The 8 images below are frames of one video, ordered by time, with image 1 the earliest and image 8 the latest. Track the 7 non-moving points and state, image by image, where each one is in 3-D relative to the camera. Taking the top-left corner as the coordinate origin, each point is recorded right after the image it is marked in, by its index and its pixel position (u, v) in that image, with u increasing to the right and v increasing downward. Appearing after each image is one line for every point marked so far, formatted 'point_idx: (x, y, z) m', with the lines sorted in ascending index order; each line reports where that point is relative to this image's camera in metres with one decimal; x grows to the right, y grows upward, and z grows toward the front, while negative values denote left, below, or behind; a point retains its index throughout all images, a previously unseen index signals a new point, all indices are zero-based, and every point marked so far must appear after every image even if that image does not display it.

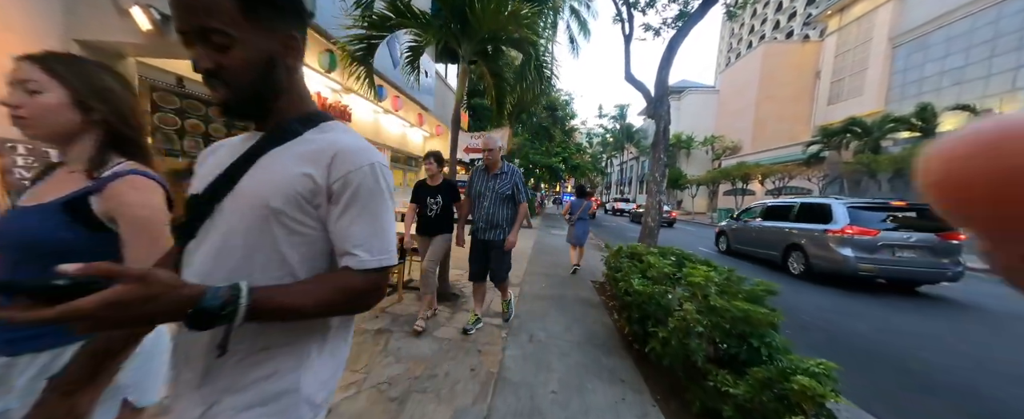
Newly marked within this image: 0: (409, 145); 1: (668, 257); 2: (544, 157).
0: (-3.5, +2.2, +10.0) m
1: (+2.1, -0.7, +4.1) m
2: (+1.8, +3.1, +17.9) m
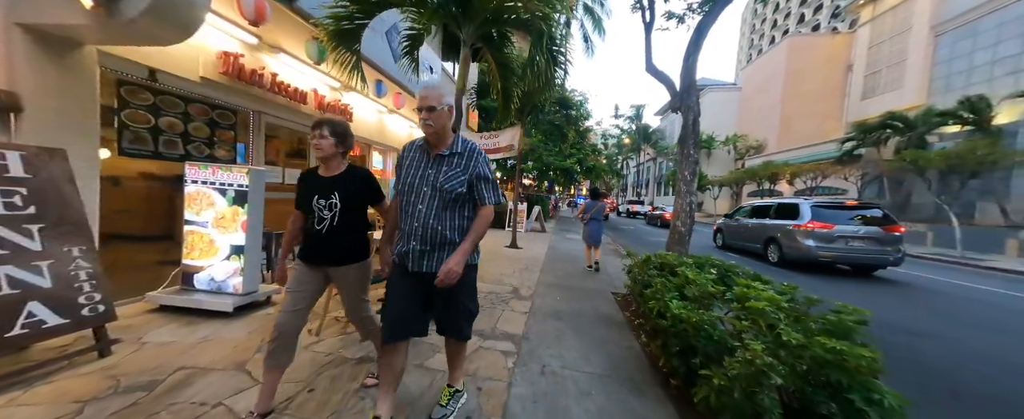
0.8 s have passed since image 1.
0: (-3.1, +2.1, +9.6) m
1: (+2.2, -0.7, +3.5) m
2: (+2.6, +2.9, +17.3) m
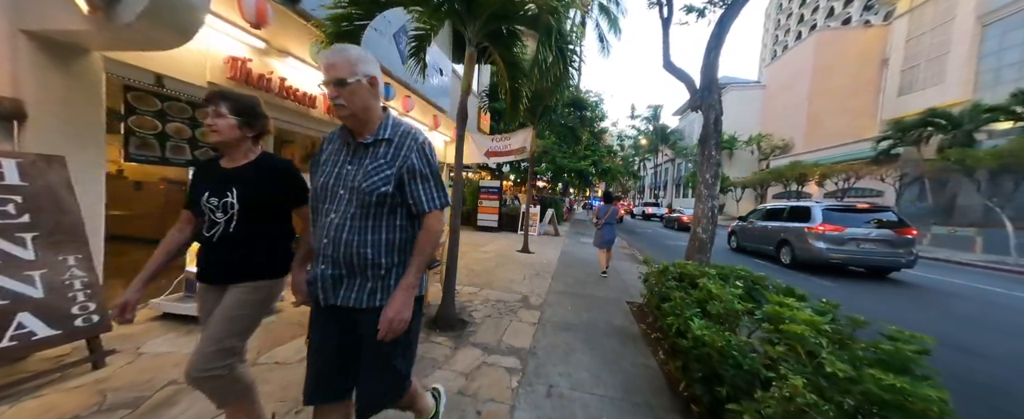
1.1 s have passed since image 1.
0: (-2.7, +2.0, +9.6) m
1: (+2.3, -0.8, +3.2) m
2: (+3.3, +2.7, +16.9) m
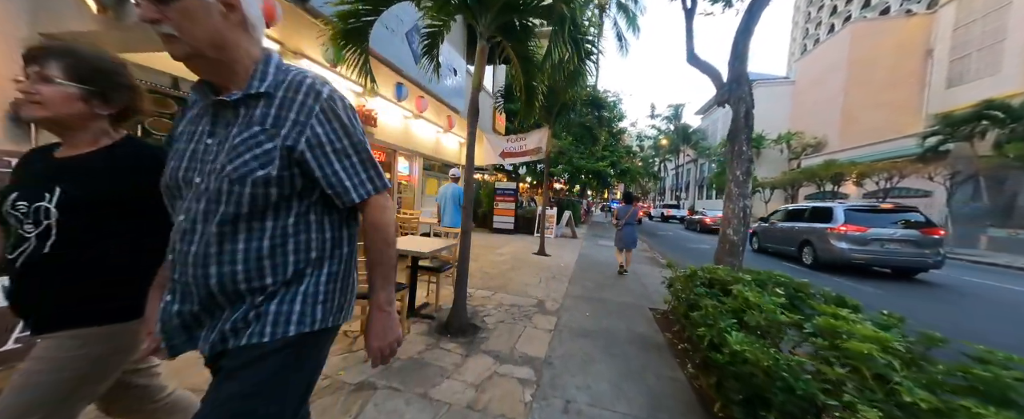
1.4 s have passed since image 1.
0: (-2.2, +1.9, +9.6) m
1: (+2.4, -0.8, +2.8) m
2: (+4.2, +2.6, +16.6) m
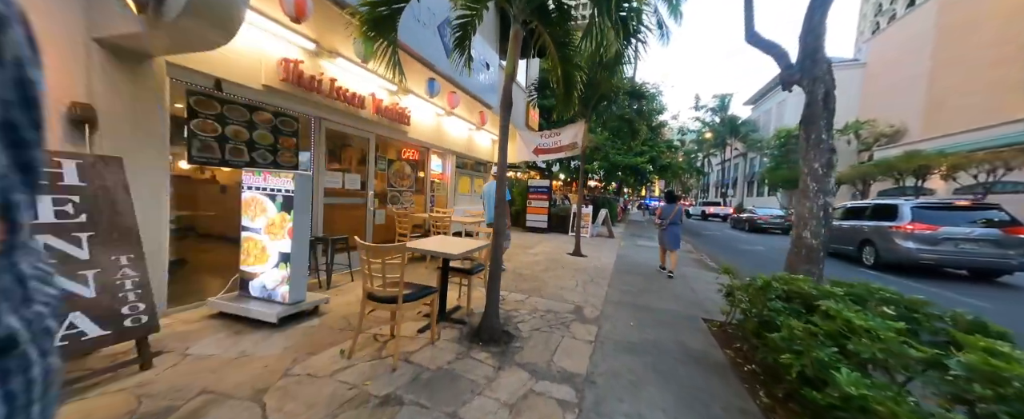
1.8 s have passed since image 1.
0: (-1.2, +1.9, +9.4) m
1: (+2.7, -0.7, +2.3) m
2: (+6.0, +2.7, +15.7) m
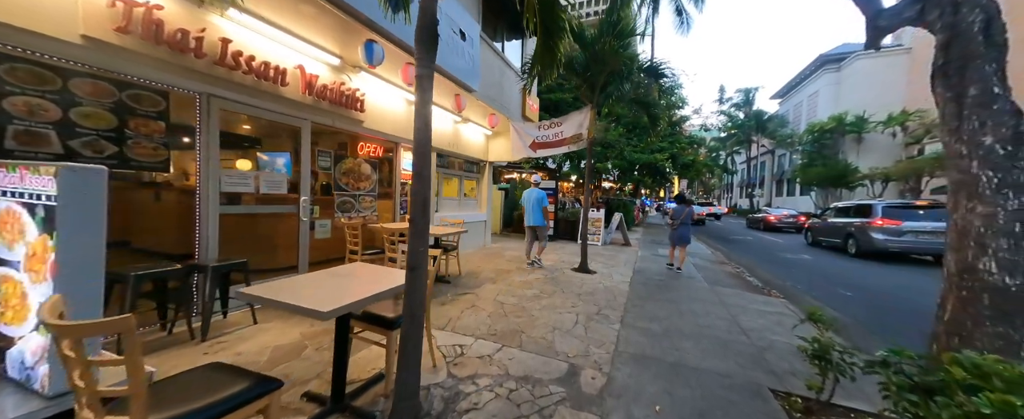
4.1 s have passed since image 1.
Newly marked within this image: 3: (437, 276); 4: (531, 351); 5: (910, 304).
0: (-1.4, +1.8, +8.0) m
1: (+2.2, -0.8, +0.6) m
2: (+6.1, +2.6, +14.0) m
3: (-1.4, -1.2, +5.5) m
4: (+0.2, -1.5, +3.2) m
5: (+7.4, -1.8, +5.7) m
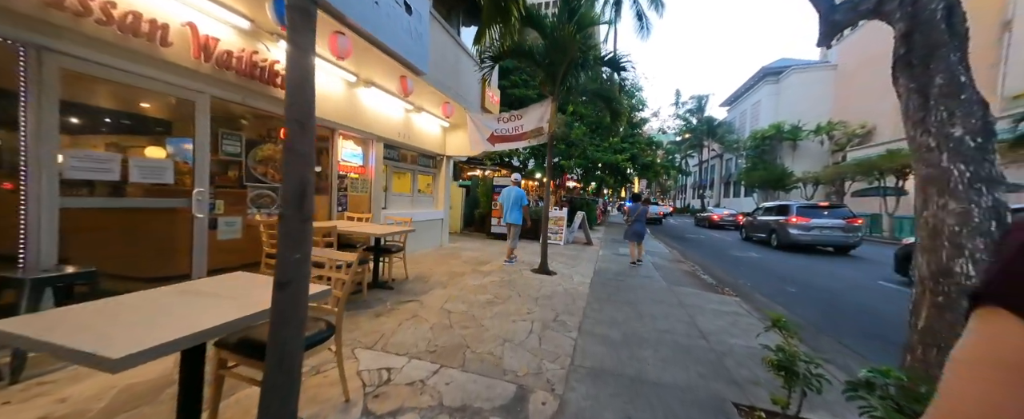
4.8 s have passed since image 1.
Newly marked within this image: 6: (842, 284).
0: (-2.4, +1.8, +7.3) m
1: (+2.0, -0.8, +0.4) m
2: (+4.4, +2.6, +14.0) m
3: (-2.2, -1.2, +4.8) m
4: (-0.4, -1.5, +2.8) m
5: (+6.6, -1.8, +6.0) m
6: (+7.7, -1.8, +7.0) m
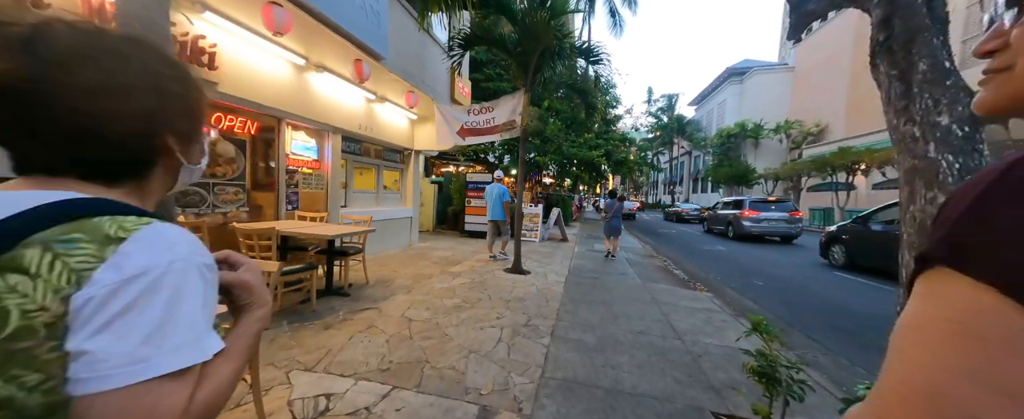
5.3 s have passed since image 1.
0: (-3.1, +1.9, +6.8) m
1: (+1.8, -0.8, +0.2) m
2: (+3.2, +2.8, +14.0) m
3: (-2.6, -1.1, +4.3) m
4: (-0.6, -1.4, +2.4) m
5: (+6.0, -1.6, +6.2) m
6: (+7.1, -1.6, +7.3) m
